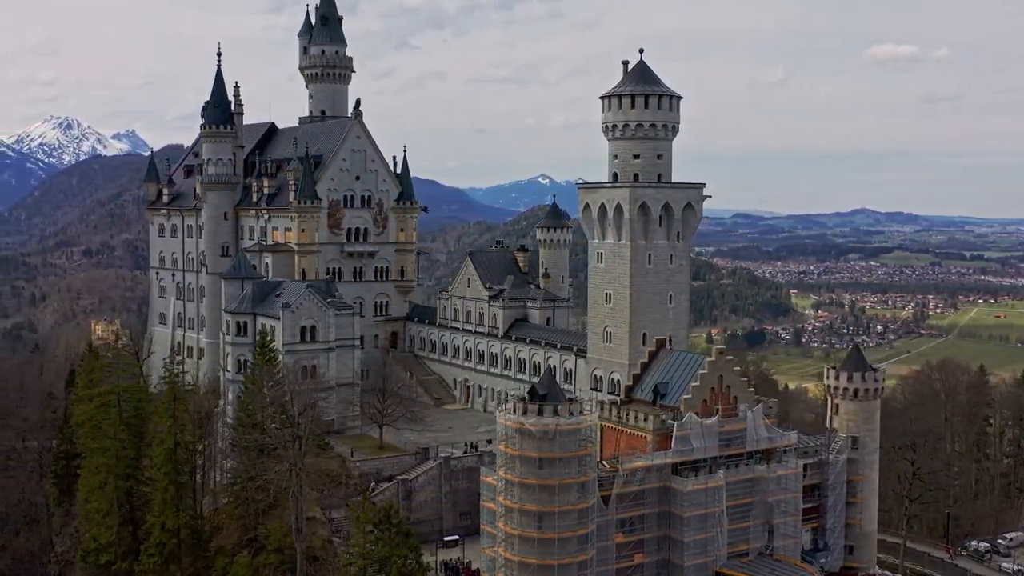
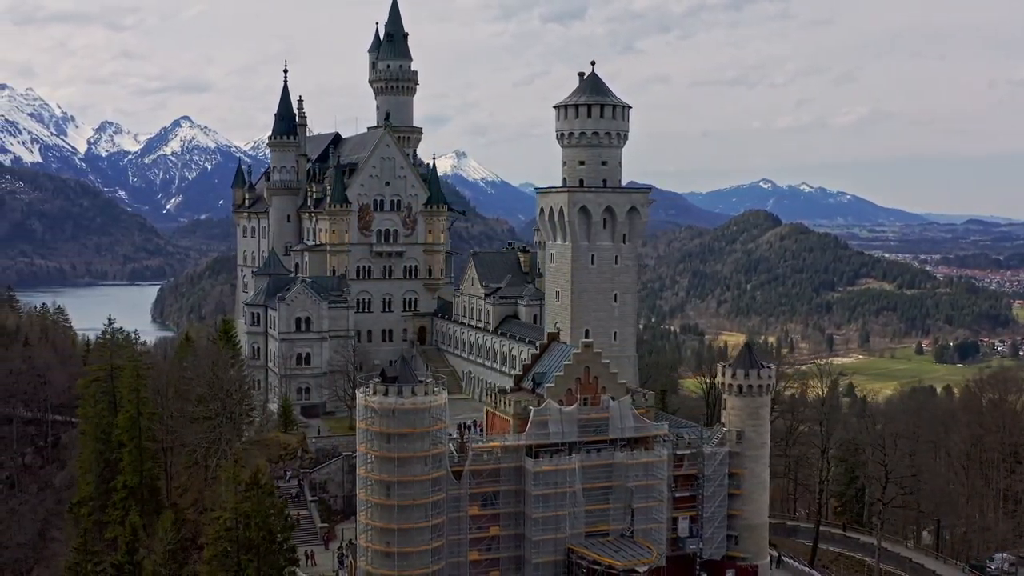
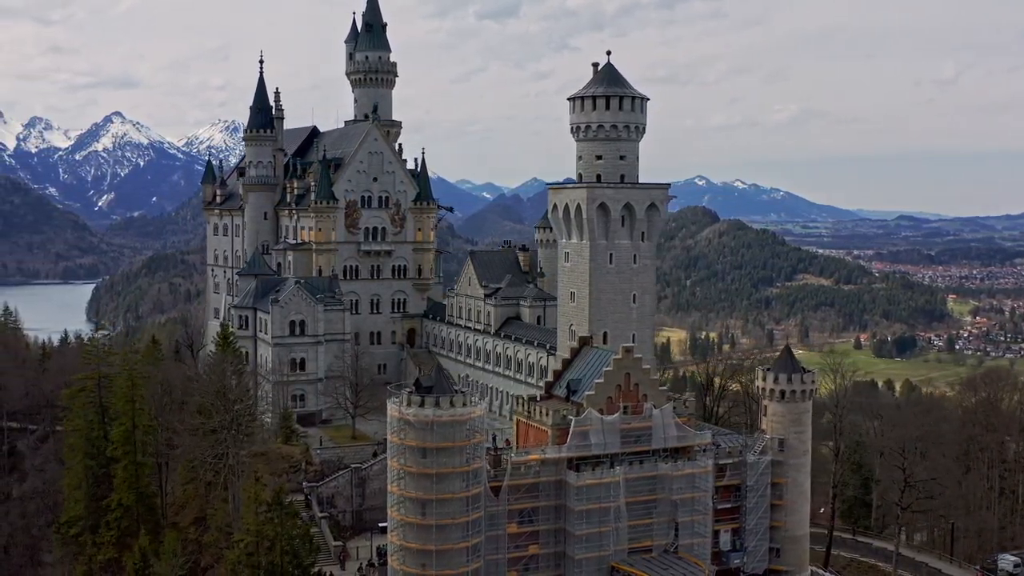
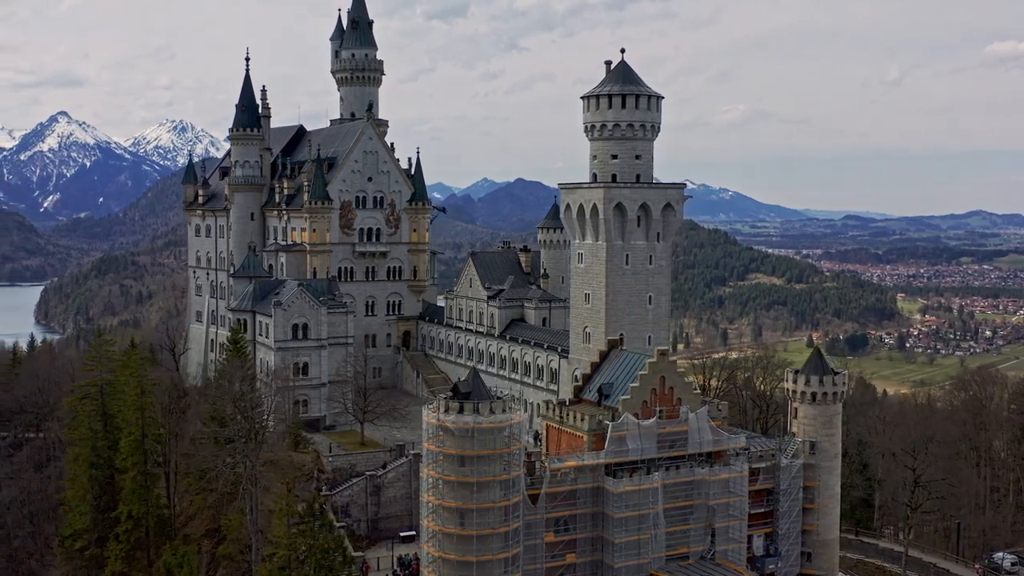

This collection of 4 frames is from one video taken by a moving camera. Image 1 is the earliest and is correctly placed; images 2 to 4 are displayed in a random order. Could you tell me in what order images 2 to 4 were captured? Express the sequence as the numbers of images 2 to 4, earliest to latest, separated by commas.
4, 3, 2
